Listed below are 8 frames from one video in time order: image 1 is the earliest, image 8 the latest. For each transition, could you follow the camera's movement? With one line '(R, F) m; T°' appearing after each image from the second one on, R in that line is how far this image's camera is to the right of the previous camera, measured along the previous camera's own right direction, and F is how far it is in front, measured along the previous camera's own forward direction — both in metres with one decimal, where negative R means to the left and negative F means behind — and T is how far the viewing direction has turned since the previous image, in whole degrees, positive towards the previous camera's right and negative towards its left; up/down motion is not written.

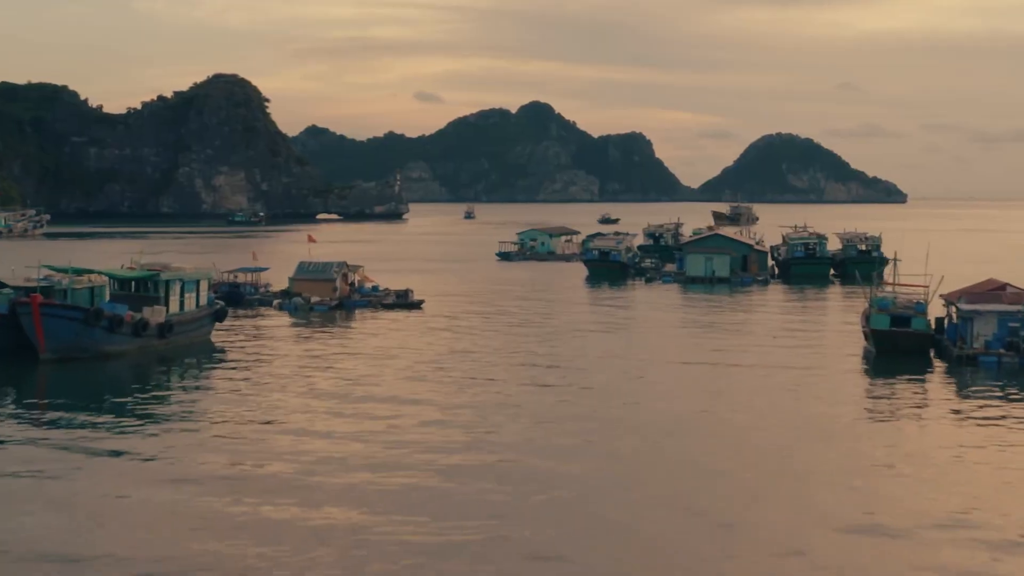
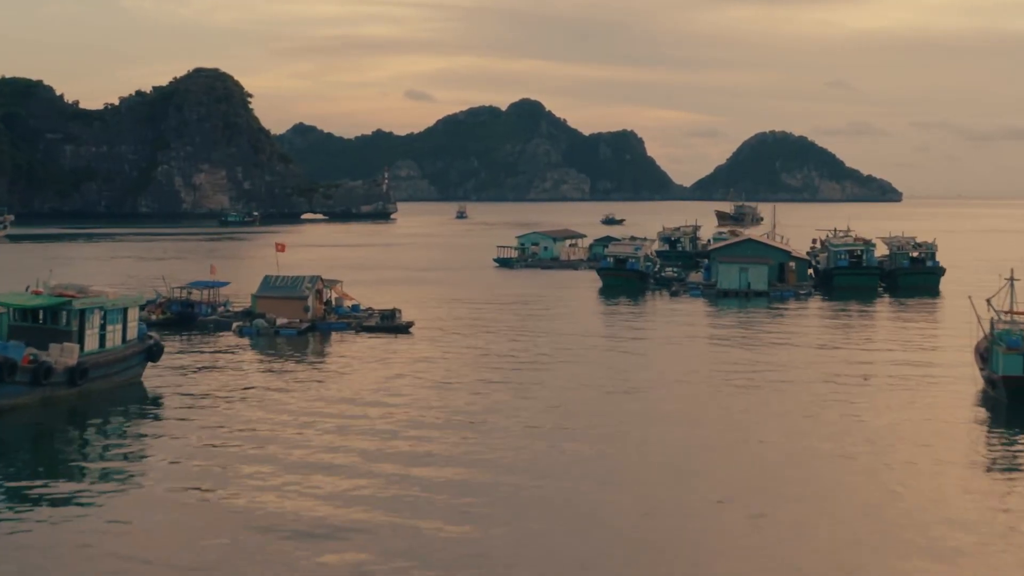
(-0.6, +7.4) m; +1°
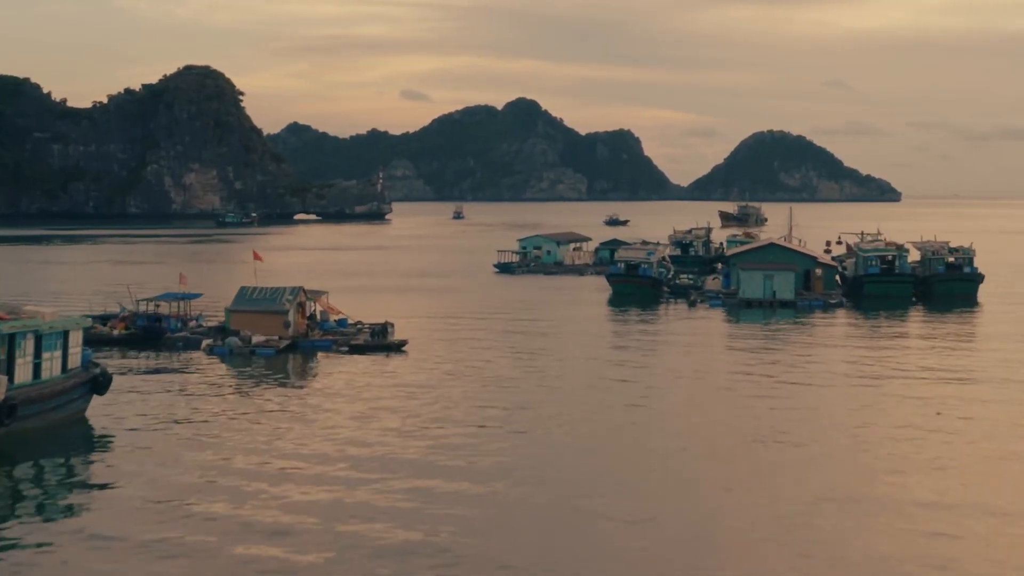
(-0.3, +4.0) m; 0°
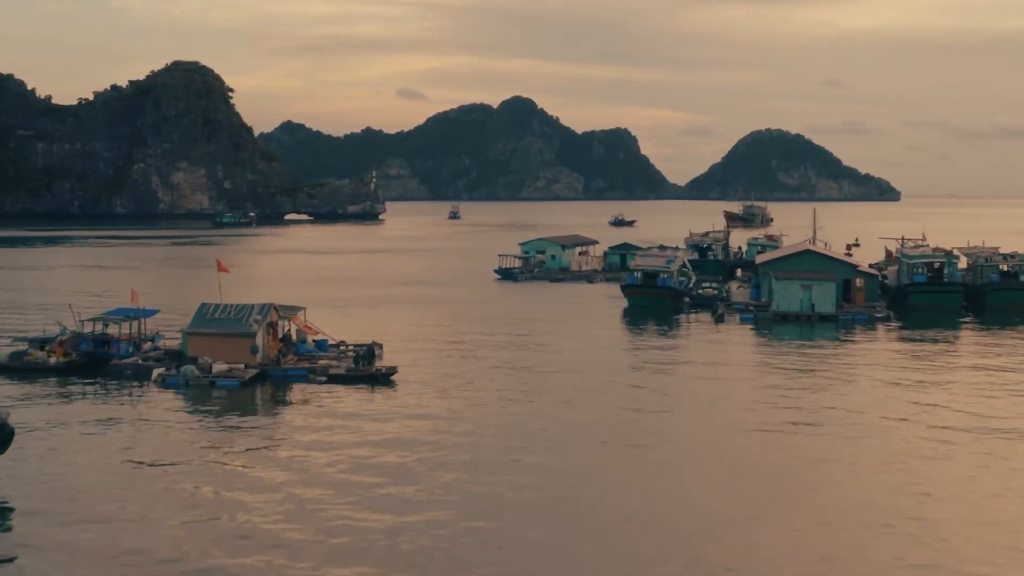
(-0.3, +4.9) m; 0°
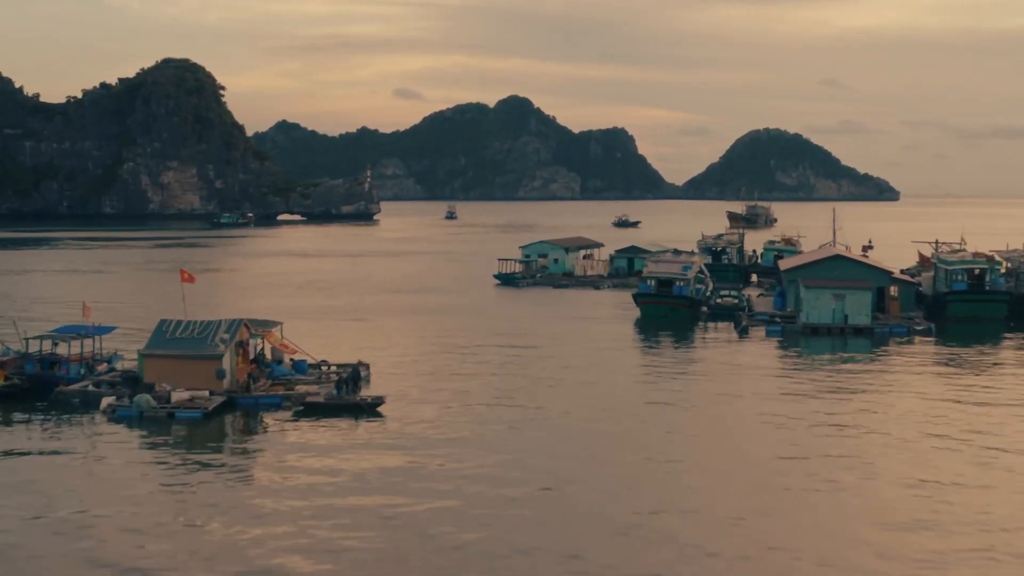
(-0.2, +3.6) m; 0°
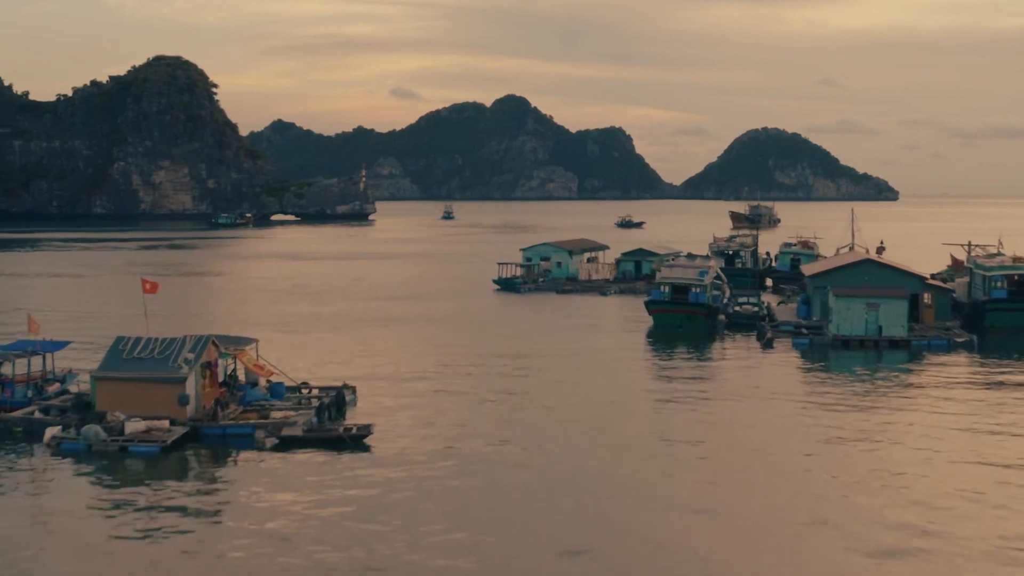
(-0.2, +3.0) m; 0°
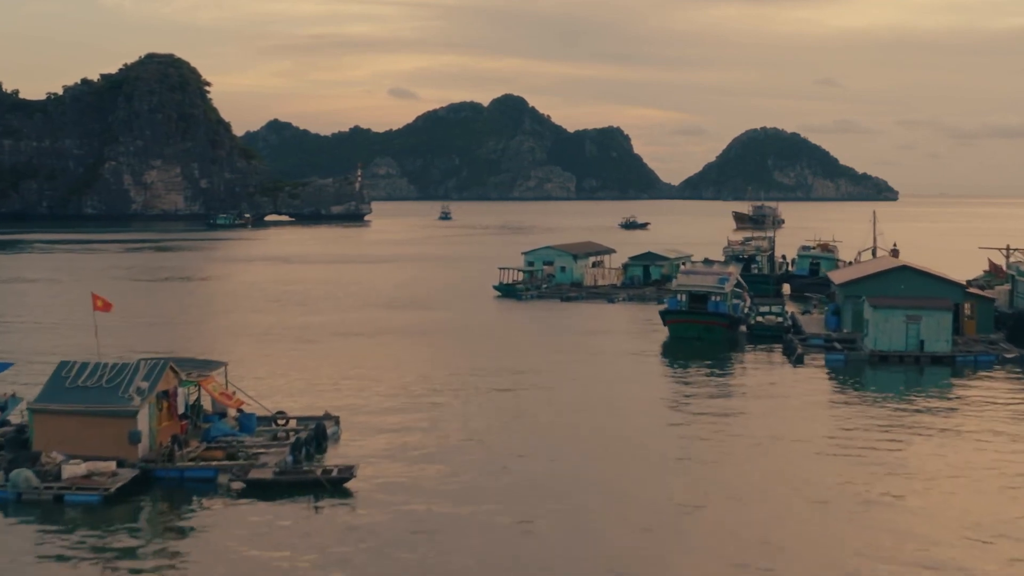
(-0.2, +3.0) m; 0°
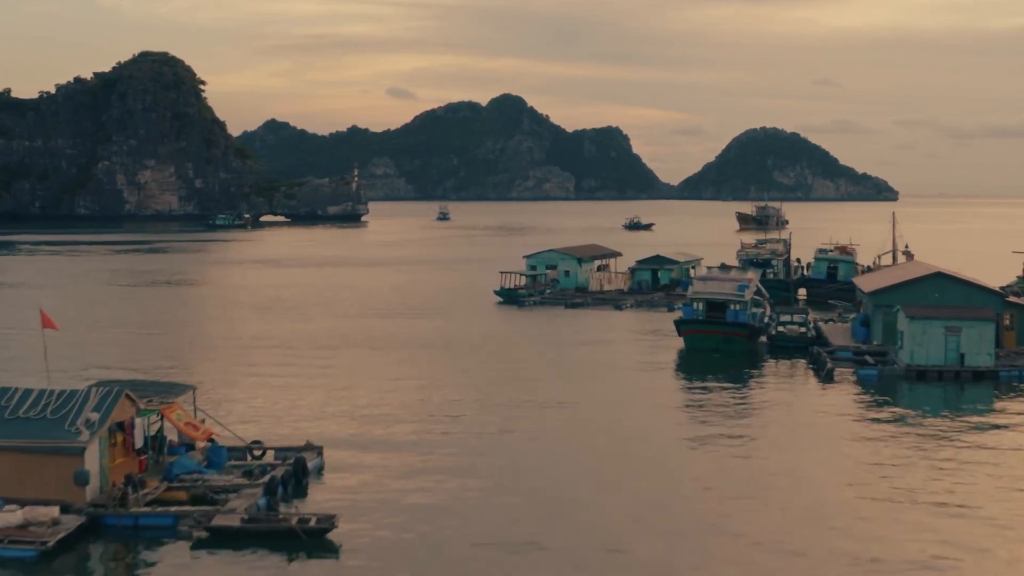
(-0.1, +2.4) m; 0°
